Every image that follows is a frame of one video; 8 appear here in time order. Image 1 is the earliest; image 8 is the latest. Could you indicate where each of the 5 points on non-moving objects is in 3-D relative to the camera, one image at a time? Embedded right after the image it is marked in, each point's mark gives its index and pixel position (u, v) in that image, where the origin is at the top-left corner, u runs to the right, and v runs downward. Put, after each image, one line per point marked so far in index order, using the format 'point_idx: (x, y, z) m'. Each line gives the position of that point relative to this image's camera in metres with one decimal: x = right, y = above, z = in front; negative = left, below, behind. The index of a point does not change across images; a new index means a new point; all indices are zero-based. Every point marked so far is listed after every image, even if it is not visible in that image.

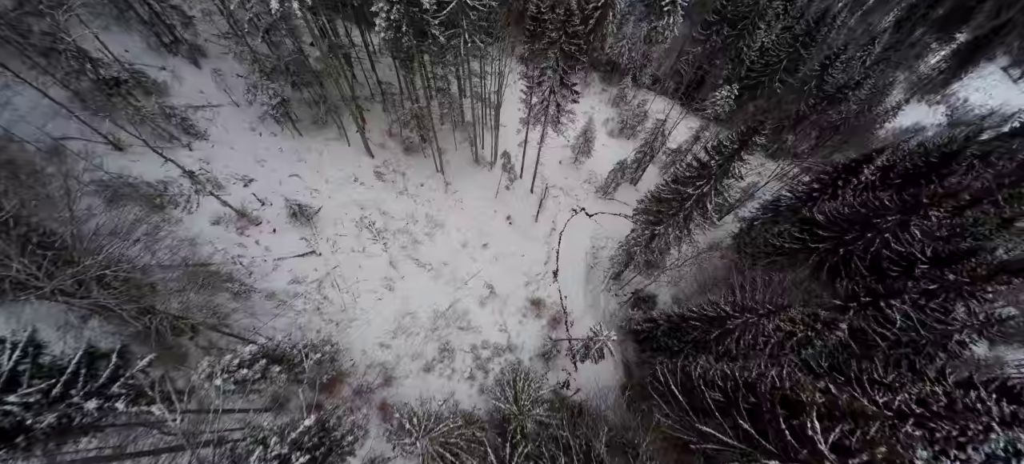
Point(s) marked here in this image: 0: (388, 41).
0: (-6.8, +10.7, +18.4) m
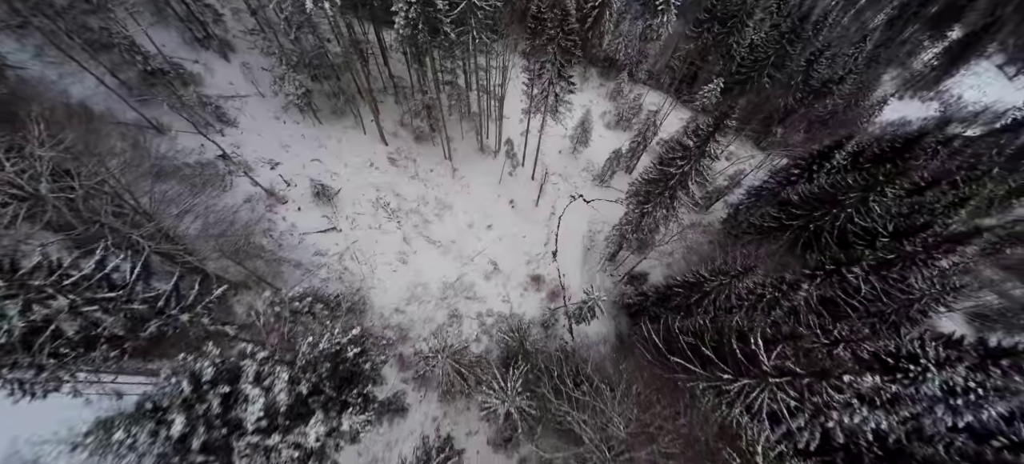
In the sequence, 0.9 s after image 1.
0: (-6.6, +12.1, +20.3) m
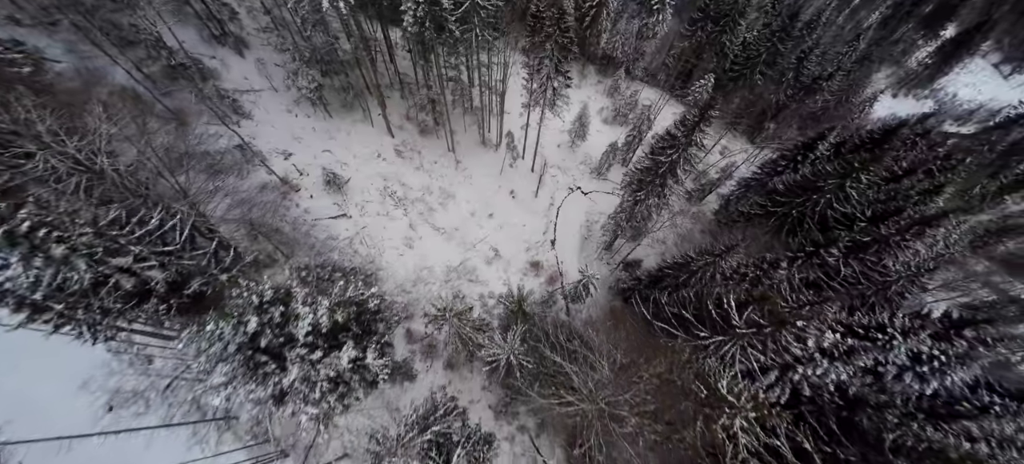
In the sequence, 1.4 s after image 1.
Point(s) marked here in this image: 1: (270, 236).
0: (-6.5, +13.0, +21.6) m
1: (-14.6, -0.3, +19.7) m
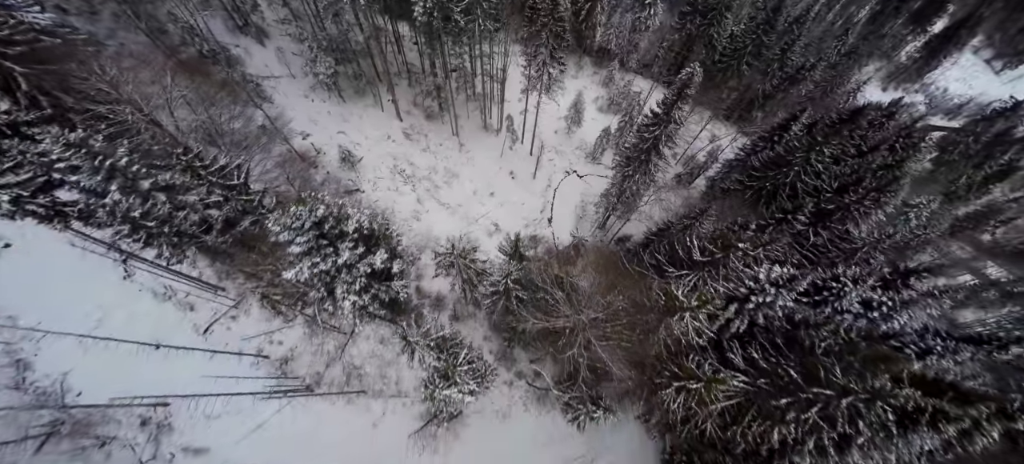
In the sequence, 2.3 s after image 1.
0: (-6.6, +15.0, +23.7) m
1: (-14.6, +1.8, +21.8) m
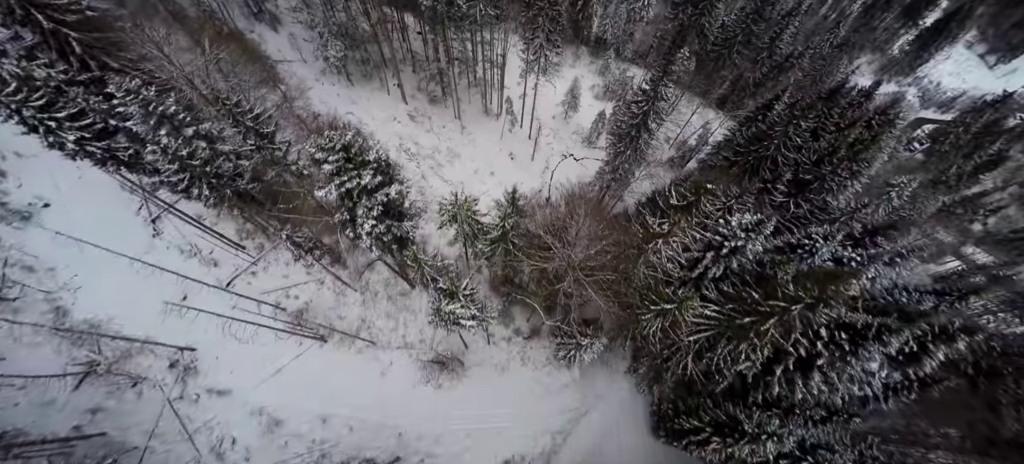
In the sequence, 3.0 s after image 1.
0: (-6.6, +17.2, +25.2) m
1: (-14.7, +3.9, +23.3) m
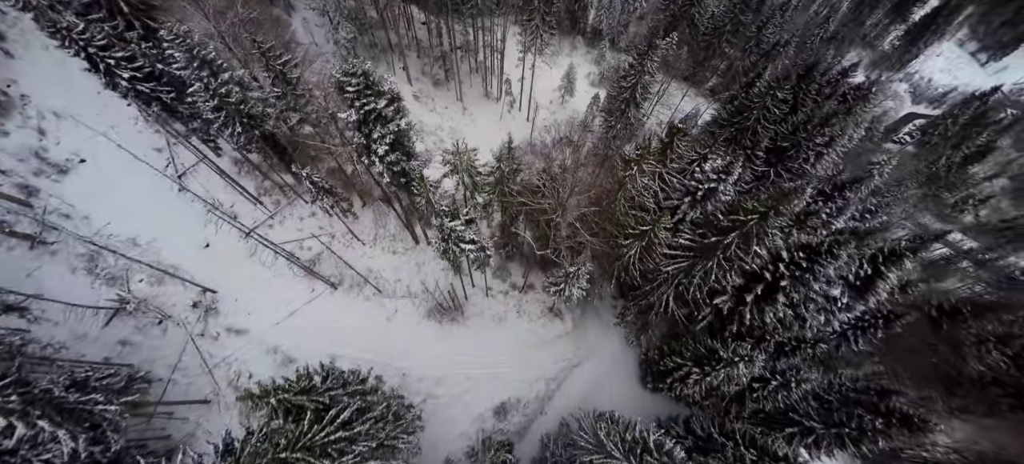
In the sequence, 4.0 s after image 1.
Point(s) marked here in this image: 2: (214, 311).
0: (-6.8, +19.8, +27.1) m
1: (-14.9, +6.6, +25.0) m
2: (-17.1, -4.6, +18.8) m
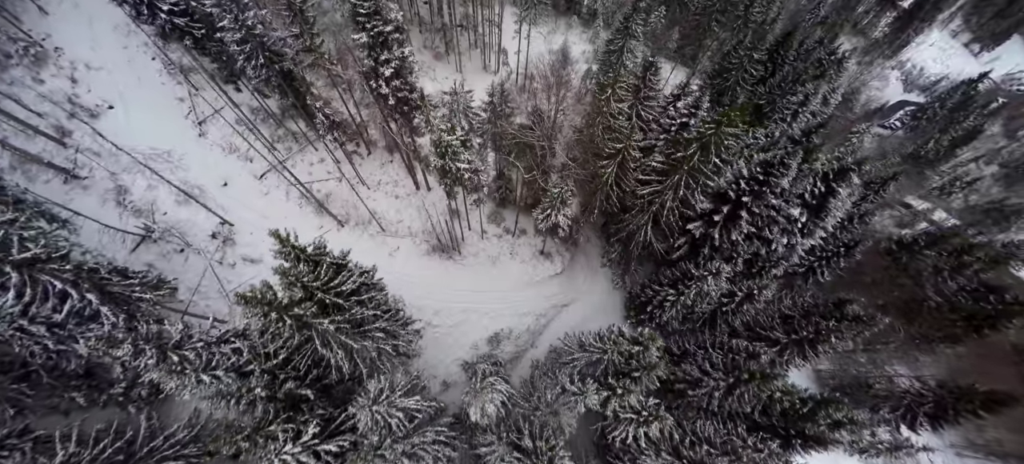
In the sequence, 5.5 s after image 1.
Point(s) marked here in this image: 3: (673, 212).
0: (-7.0, +23.6, +28.9) m
1: (-15.3, +10.5, +26.7) m
2: (-17.6, -0.6, +20.5) m
3: (+8.6, +1.0, +17.4) m
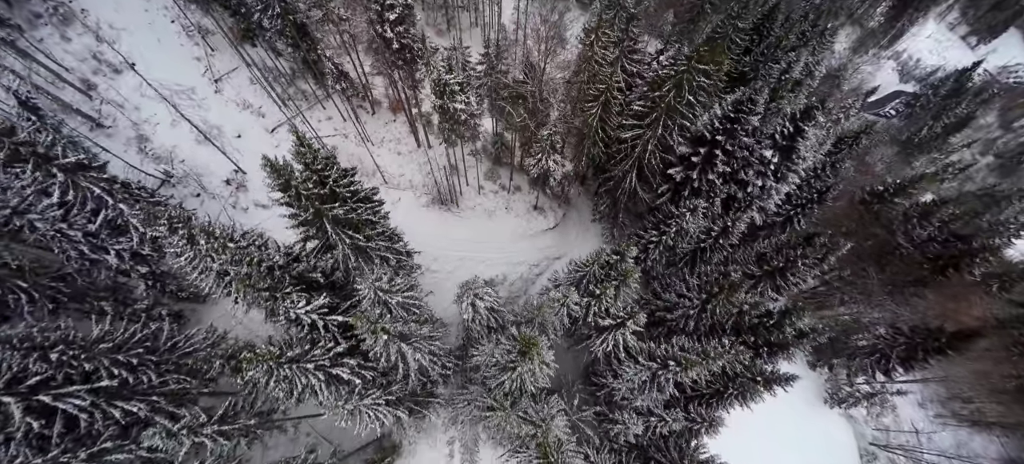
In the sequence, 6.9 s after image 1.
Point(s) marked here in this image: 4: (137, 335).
0: (-7.1, +27.0, +30.3) m
1: (-15.5, +14.0, +28.1) m
2: (-18.0, +2.9, +21.9) m
3: (+8.3, +4.4, +18.7) m
4: (-15.5, -4.4, +13.4) m
